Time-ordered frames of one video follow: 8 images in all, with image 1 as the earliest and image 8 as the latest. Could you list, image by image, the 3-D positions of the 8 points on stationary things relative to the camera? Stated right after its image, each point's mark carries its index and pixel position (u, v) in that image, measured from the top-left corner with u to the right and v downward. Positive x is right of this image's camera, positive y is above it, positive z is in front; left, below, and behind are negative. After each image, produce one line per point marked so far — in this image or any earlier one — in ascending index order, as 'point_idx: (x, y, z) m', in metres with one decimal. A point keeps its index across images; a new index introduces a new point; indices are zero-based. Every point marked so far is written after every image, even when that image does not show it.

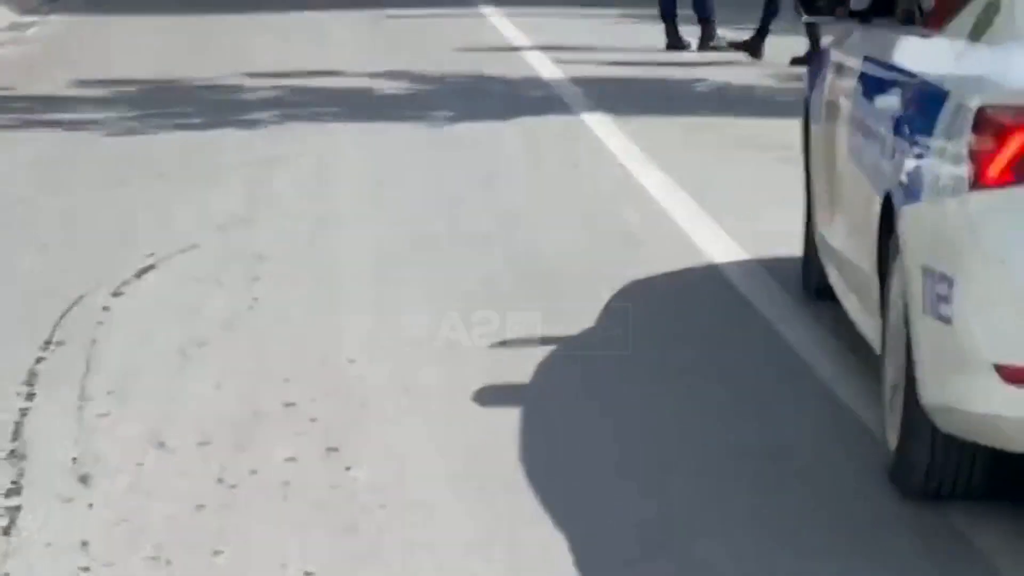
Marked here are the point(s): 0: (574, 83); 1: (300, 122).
0: (+0.4, +1.2, +13.5) m
1: (-1.1, +0.9, +11.8) m
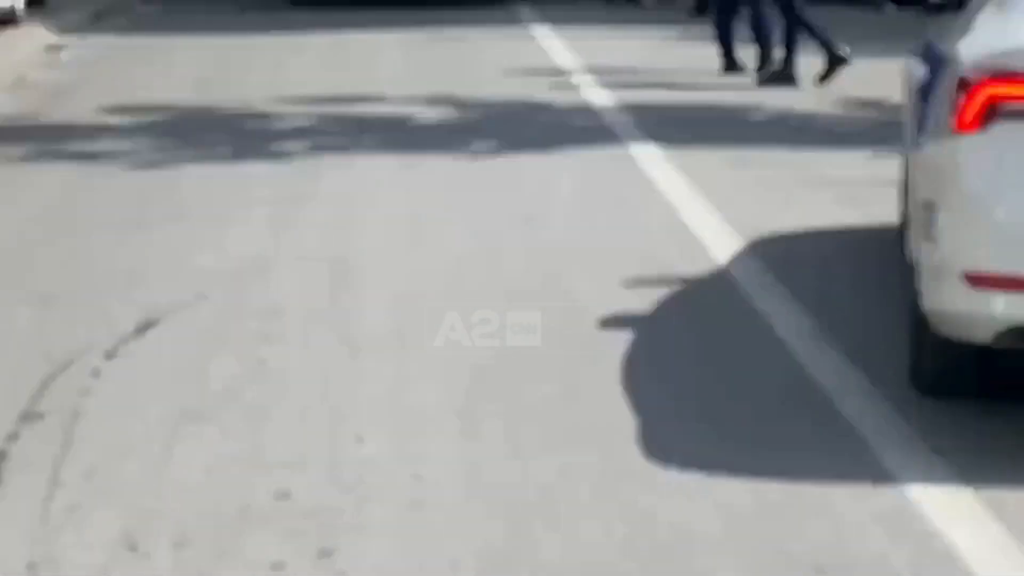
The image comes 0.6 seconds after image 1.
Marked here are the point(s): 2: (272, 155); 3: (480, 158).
0: (+0.6, +1.0, +12.8) m
1: (-0.9, +0.7, +11.2) m
2: (-1.2, +0.7, +11.2) m
3: (-0.2, +0.6, +11.0) m
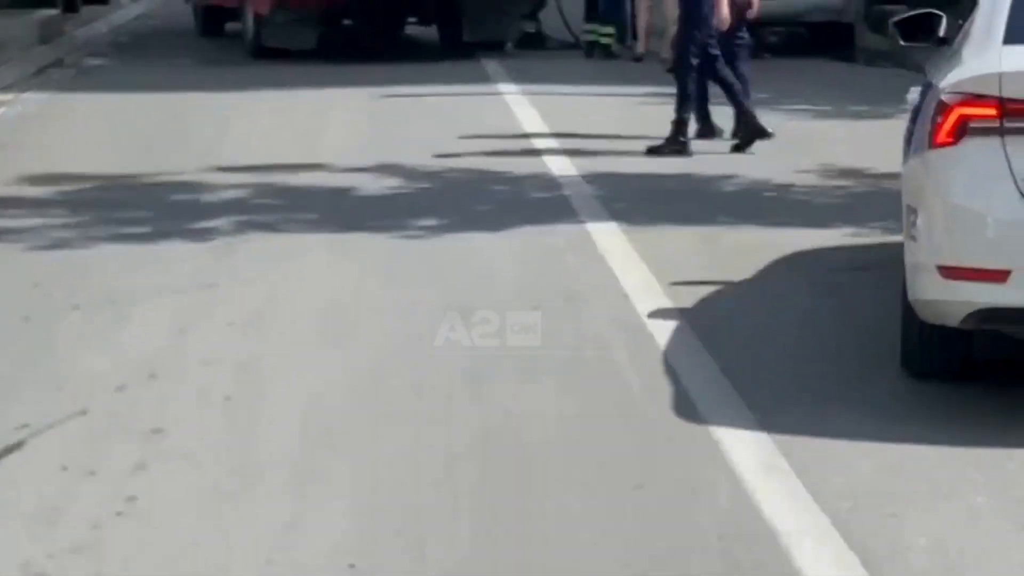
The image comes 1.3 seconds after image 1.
0: (+0.4, +0.6, +11.8) m
1: (-1.1, +0.3, +10.2) m
2: (-1.4, +0.3, +10.2) m
3: (-0.4, +0.2, +10.1) m
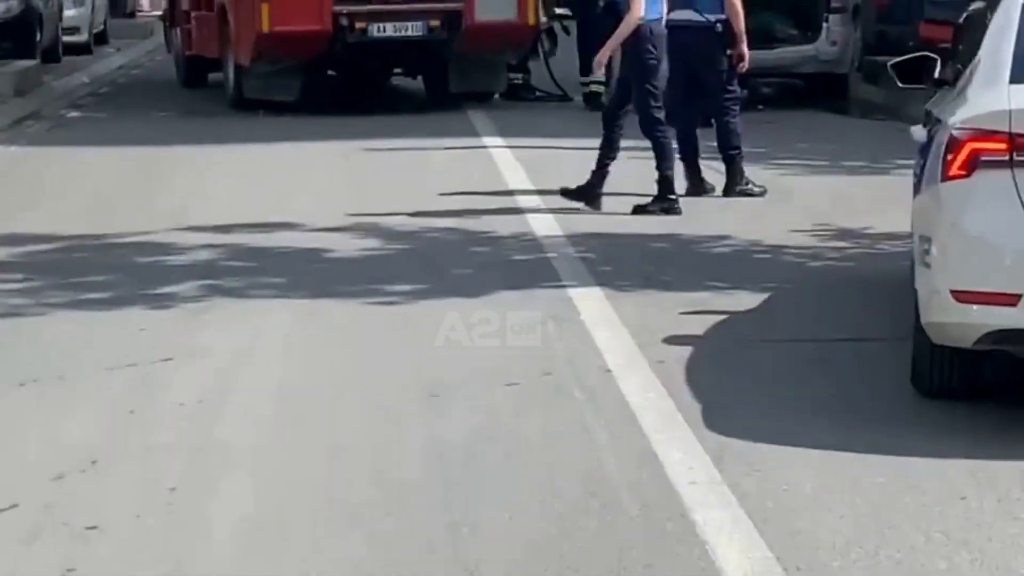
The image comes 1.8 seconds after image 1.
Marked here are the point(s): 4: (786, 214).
0: (+0.3, +0.2, +11.3) m
1: (-1.2, 0.0, +9.7) m
2: (-1.5, 0.0, +9.7) m
3: (-0.5, -0.1, +9.5) m
4: (+1.5, +0.4, +12.7) m
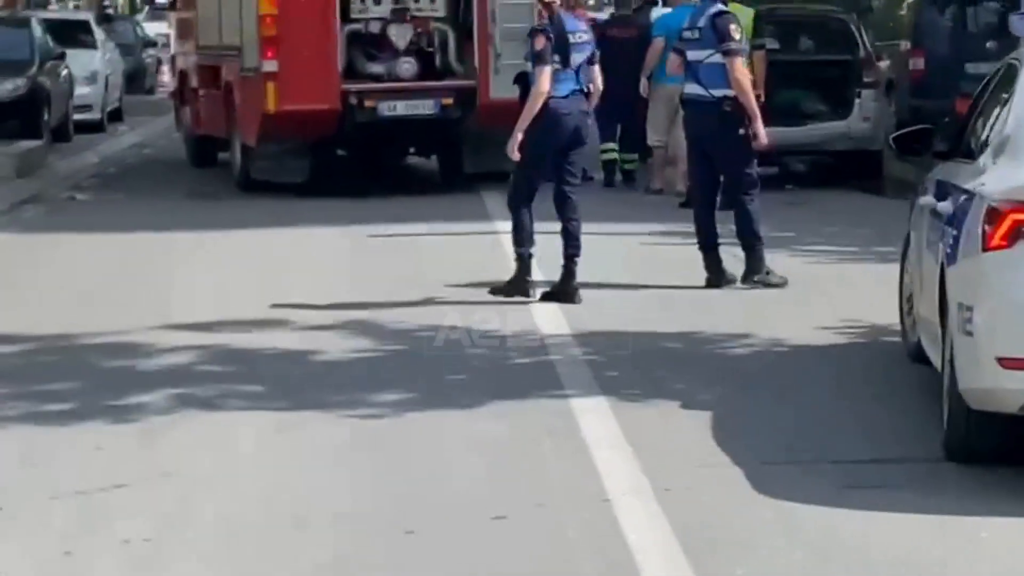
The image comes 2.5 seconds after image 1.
0: (+0.3, -0.2, +10.5) m
1: (-1.2, -0.5, +8.9) m
2: (-1.5, -0.5, +8.9) m
3: (-0.5, -0.5, +8.7) m
4: (+1.6, -0.1, +11.8) m
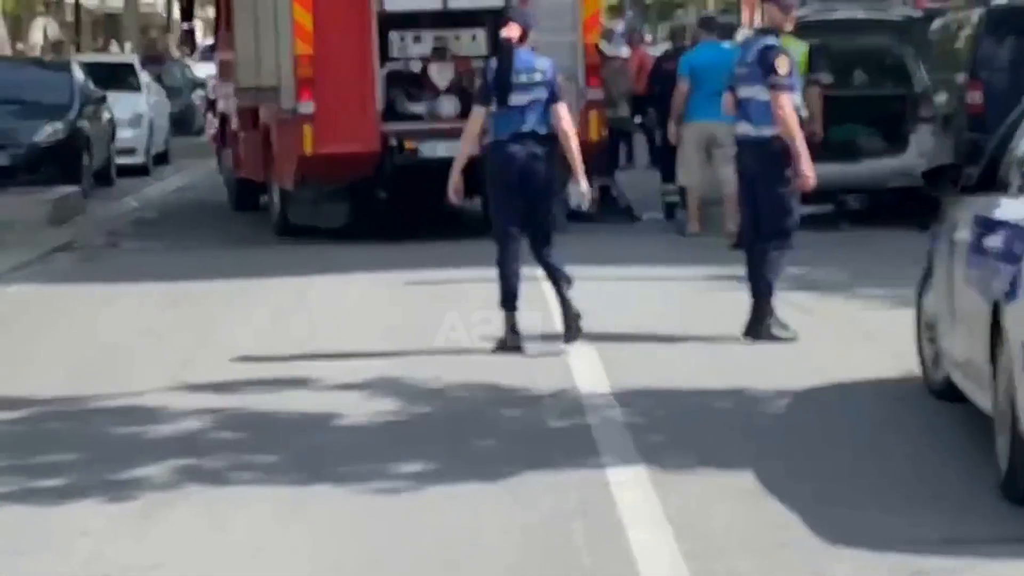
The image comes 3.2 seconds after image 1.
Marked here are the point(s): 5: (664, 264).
0: (+0.5, -0.5, +9.8) m
1: (-1.1, -0.7, +8.2) m
2: (-1.4, -0.7, +8.2) m
3: (-0.4, -0.7, +8.0) m
4: (+1.8, -0.3, +11.1) m
5: (+1.1, +0.2, +15.5) m
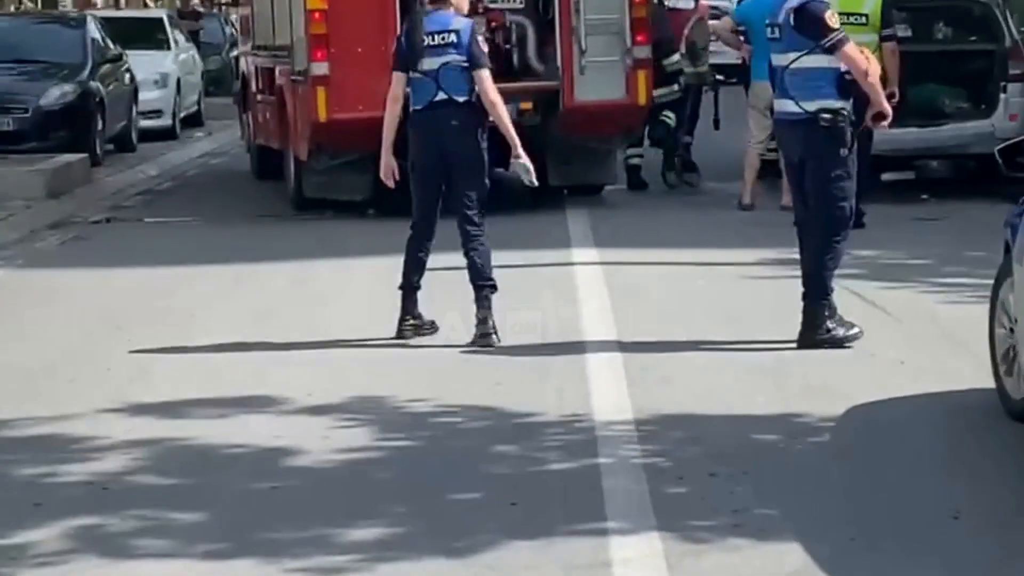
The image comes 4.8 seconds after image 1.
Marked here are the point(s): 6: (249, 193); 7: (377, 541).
0: (+0.5, -0.5, +8.0) m
1: (-1.2, -0.8, +6.5) m
2: (-1.5, -0.8, +6.5) m
3: (-0.5, -0.8, +6.3) m
4: (+1.8, -0.3, +9.3) m
5: (+1.2, +0.3, +13.6) m
6: (-2.2, +0.8, +19.1) m
7: (-0.4, -0.7, +6.5) m
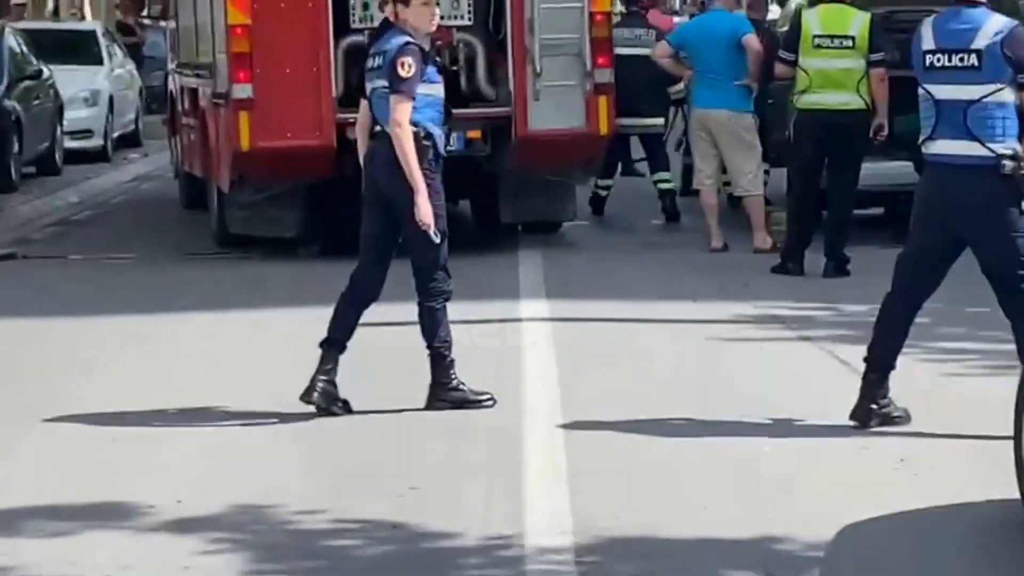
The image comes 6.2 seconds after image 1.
0: (+0.2, -0.8, +6.3) m
1: (-1.4, -1.0, +4.8) m
2: (-1.7, -1.0, +4.9) m
3: (-0.7, -1.0, +4.6) m
4: (+1.5, -0.6, +7.7) m
5: (+0.9, -0.1, +12.0) m
6: (-2.6, +0.5, +17.4) m
7: (-0.6, -1.0, +4.9) m
